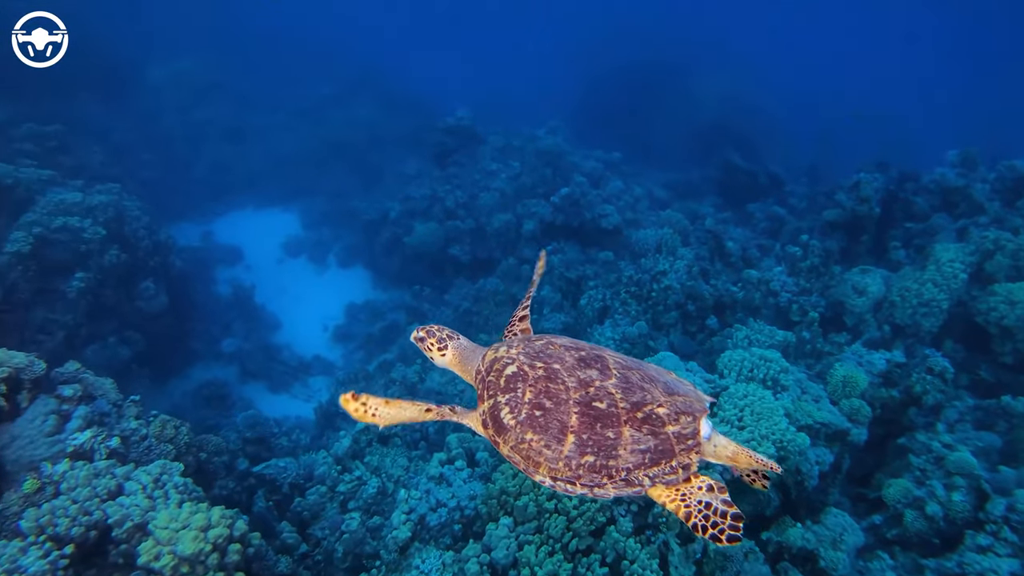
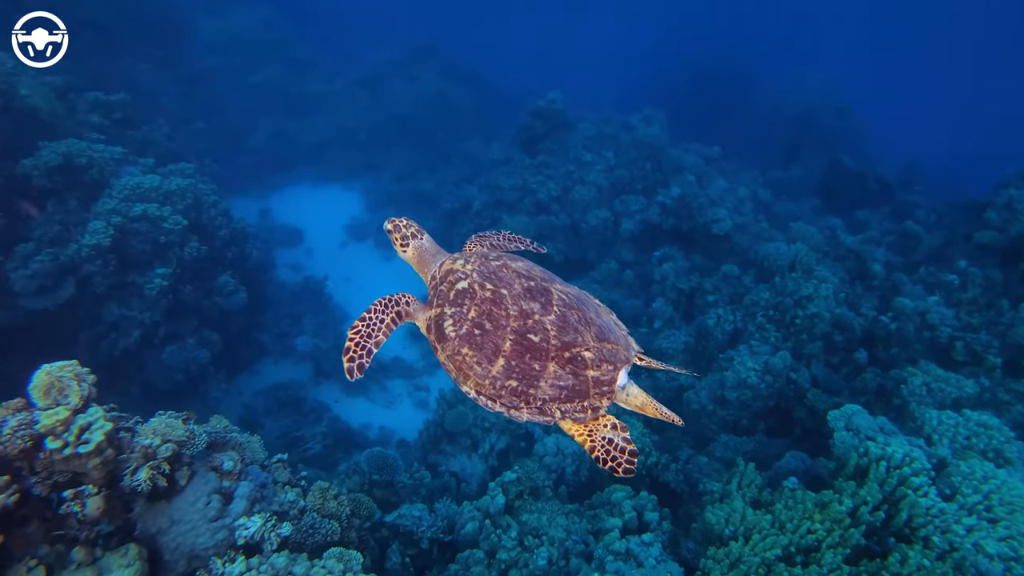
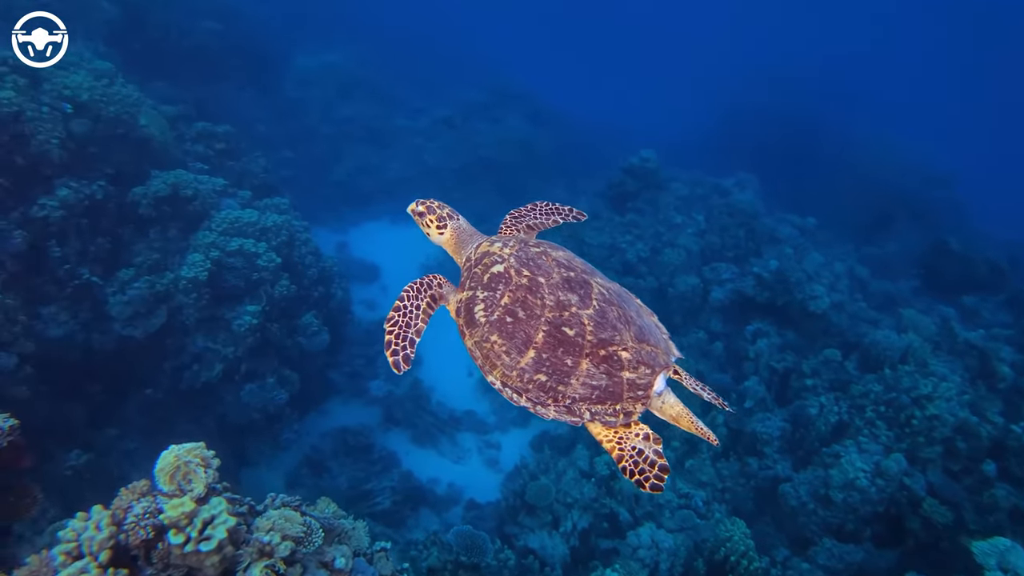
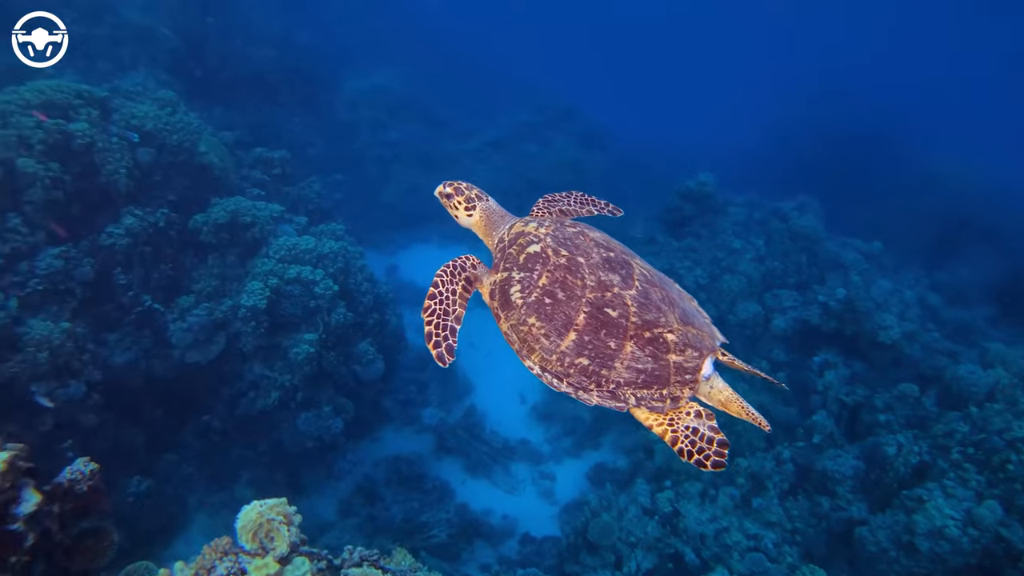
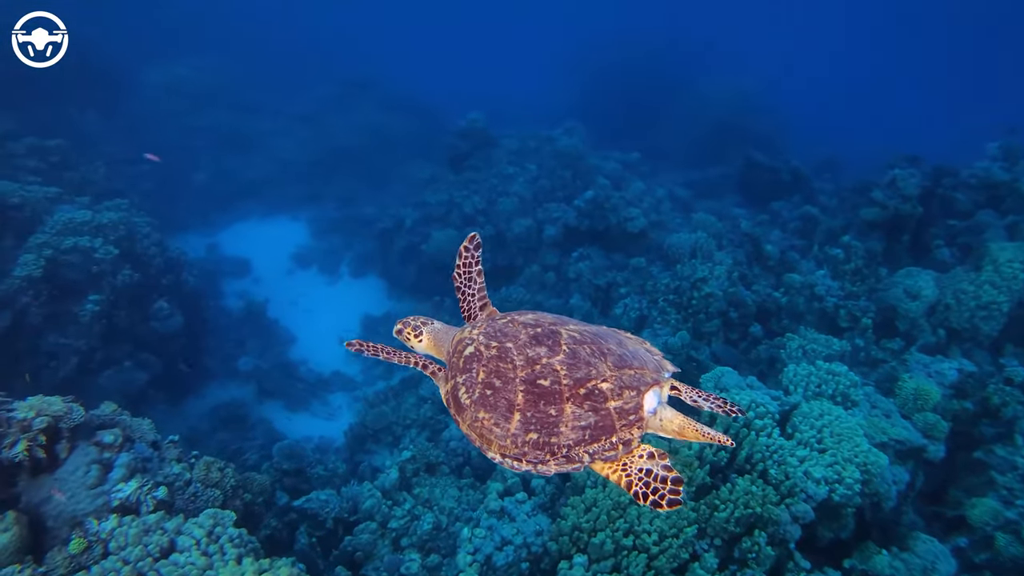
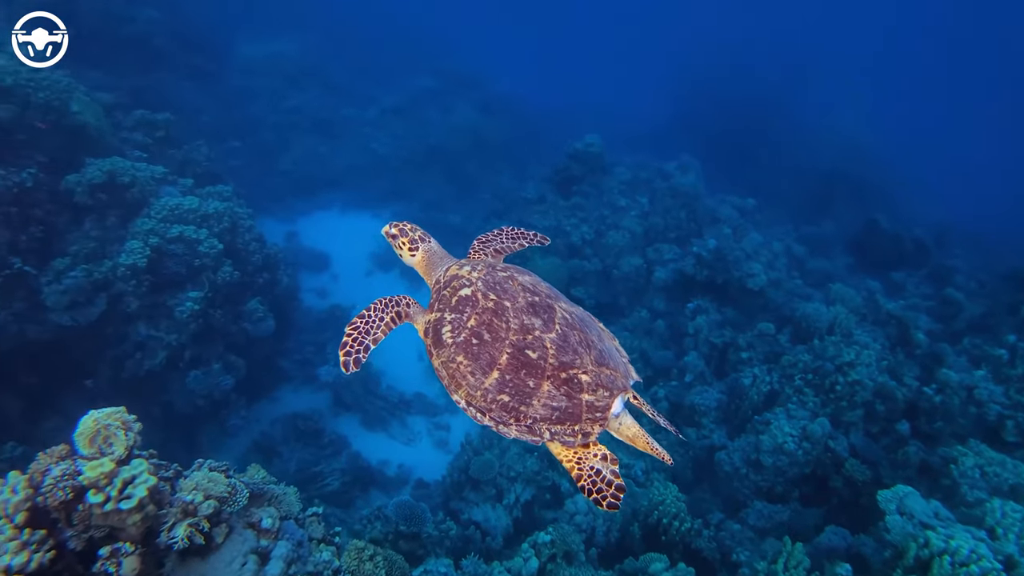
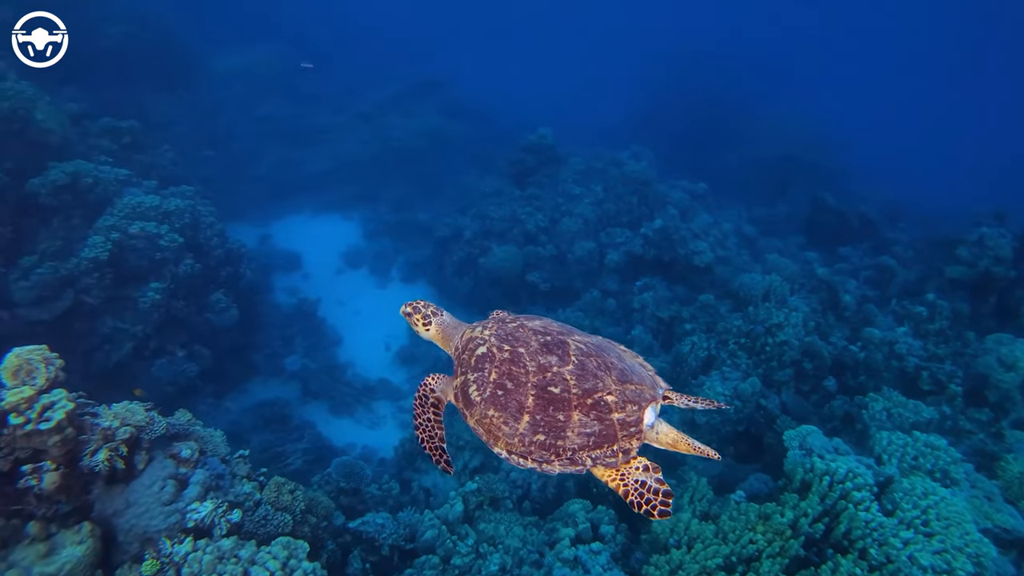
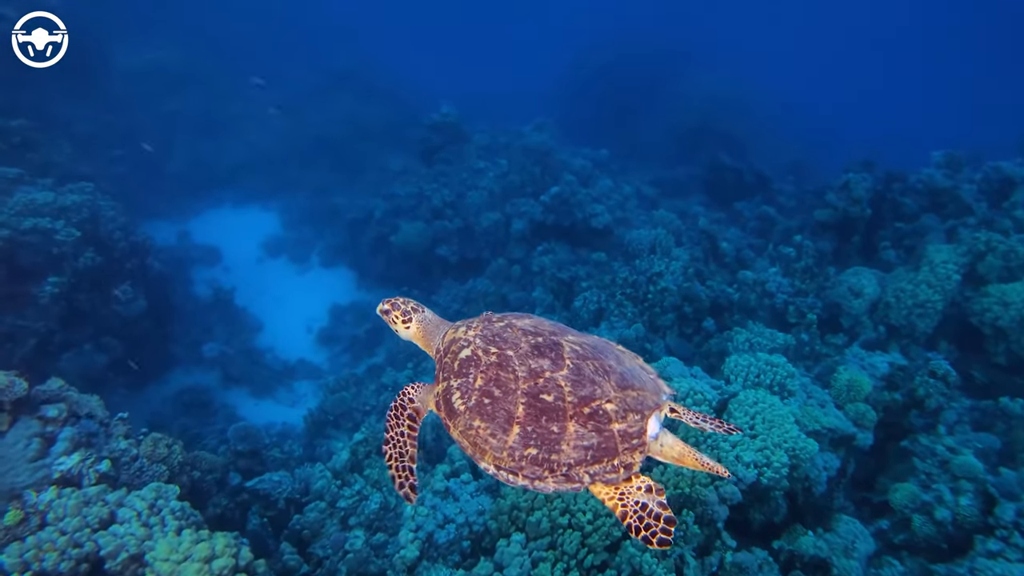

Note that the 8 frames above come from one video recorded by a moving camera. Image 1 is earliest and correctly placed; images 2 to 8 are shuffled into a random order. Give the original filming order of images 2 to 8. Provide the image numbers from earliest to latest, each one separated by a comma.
8, 5, 7, 2, 6, 3, 4
